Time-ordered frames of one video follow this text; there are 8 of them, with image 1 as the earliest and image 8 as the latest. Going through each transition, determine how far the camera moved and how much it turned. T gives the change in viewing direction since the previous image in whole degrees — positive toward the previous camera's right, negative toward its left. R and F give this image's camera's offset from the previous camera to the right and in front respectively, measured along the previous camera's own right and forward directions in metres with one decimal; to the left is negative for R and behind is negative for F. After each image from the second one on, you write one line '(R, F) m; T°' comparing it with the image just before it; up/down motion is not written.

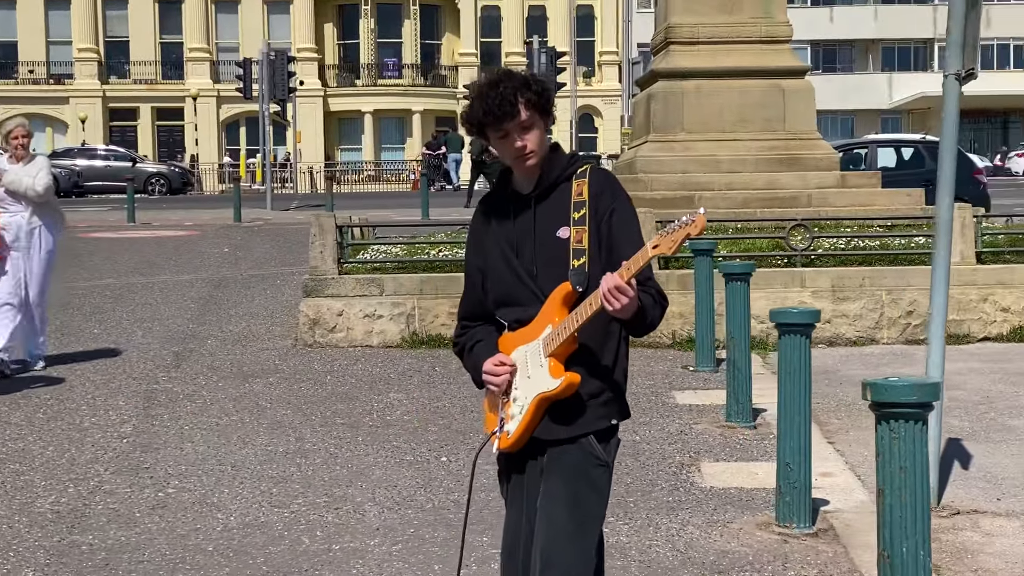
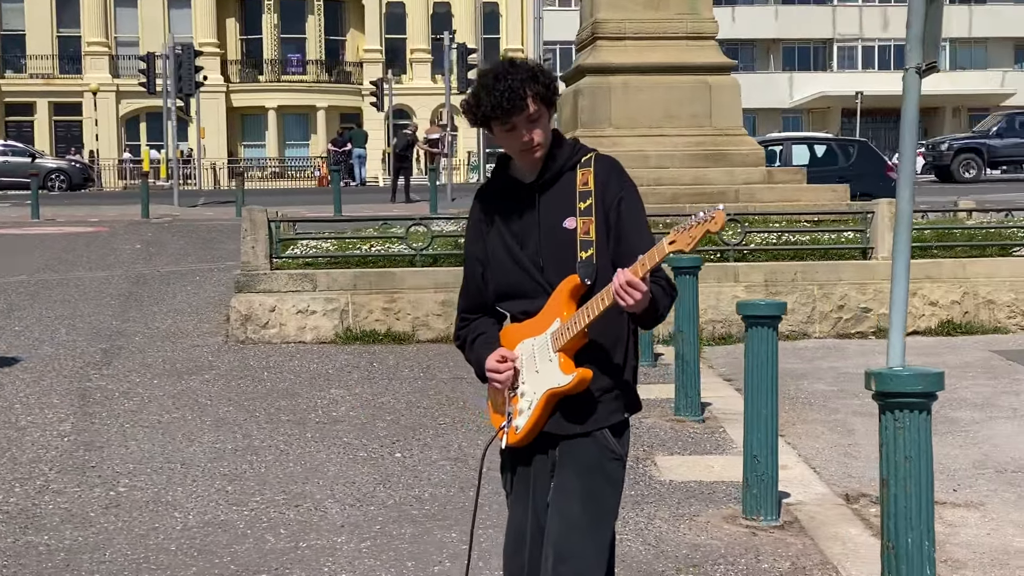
(-0.2, +0.1) m; +4°
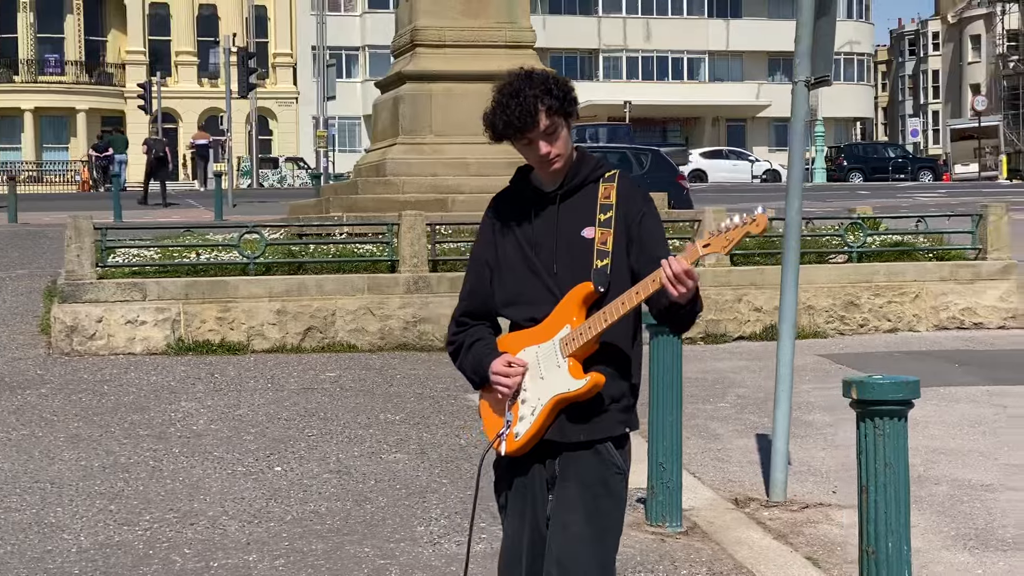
(-0.5, +0.1) m; +9°
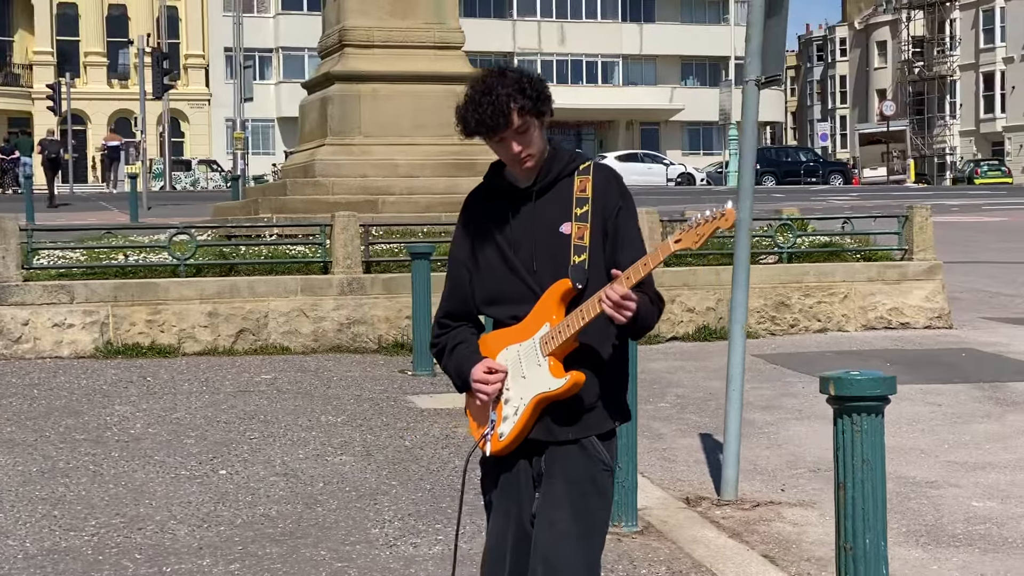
(-0.2, 0.0) m; +3°
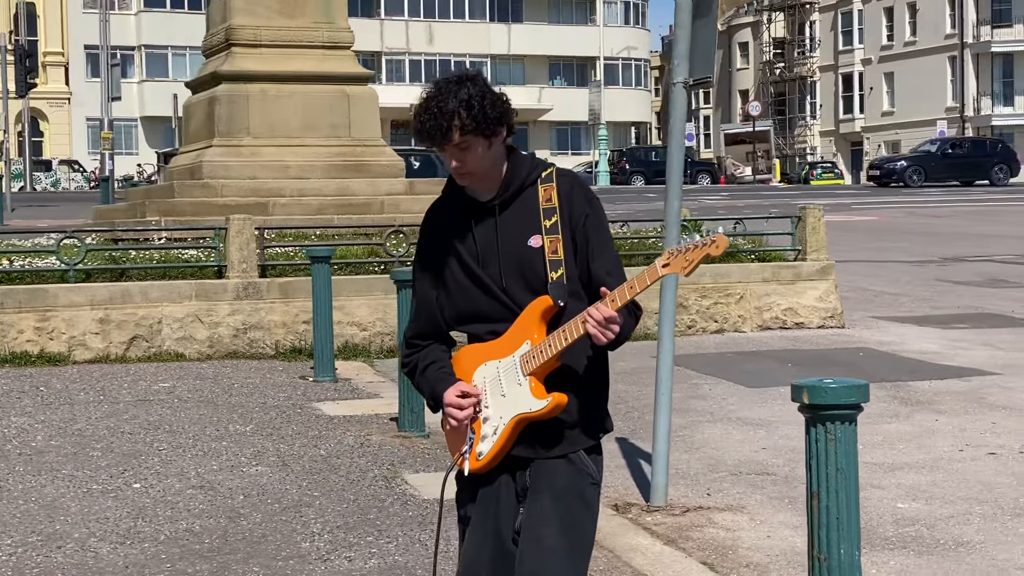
(-0.2, +0.1) m; +5°
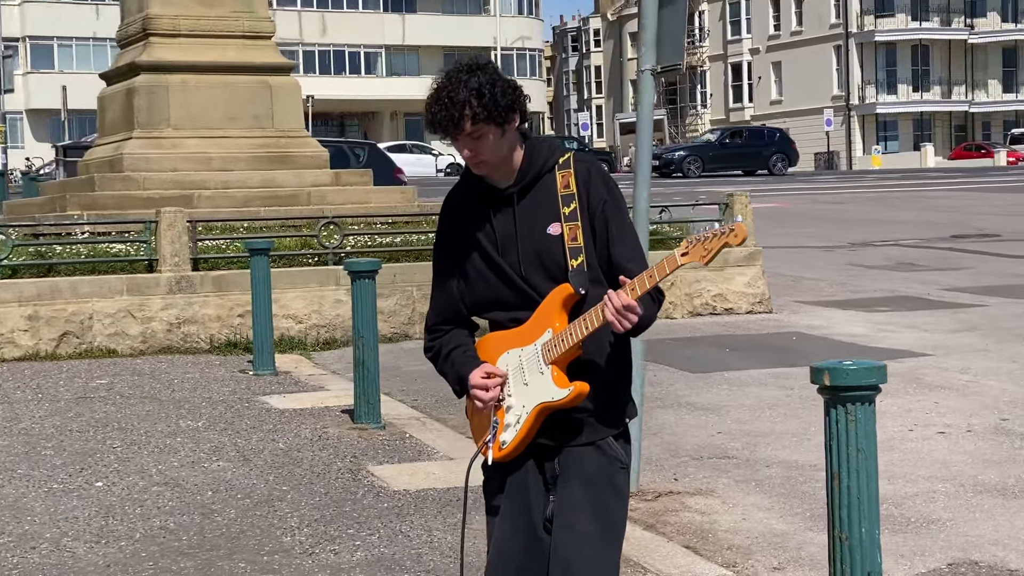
(-0.3, 0.0) m; +4°
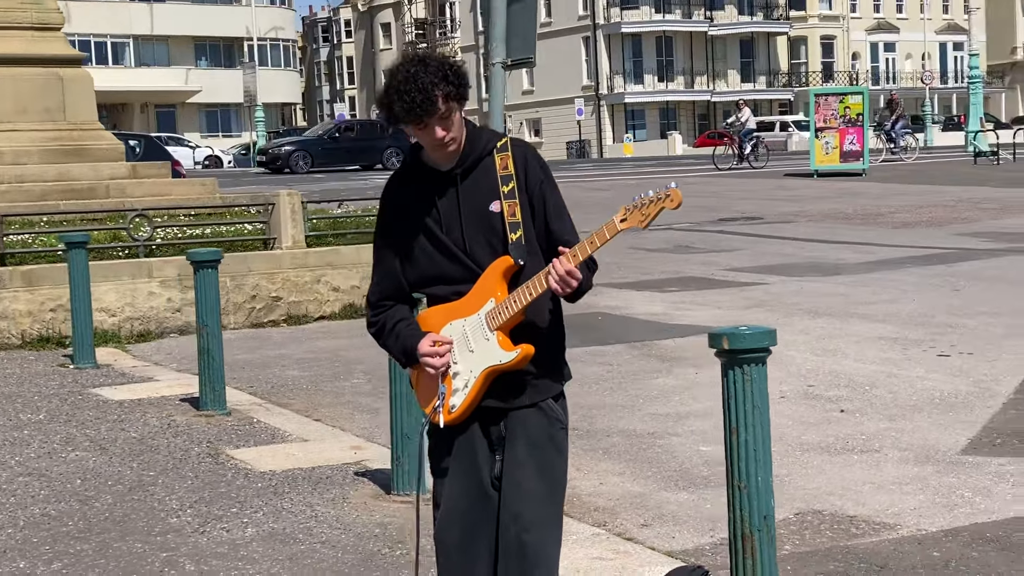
(-0.5, -0.3) m; +9°
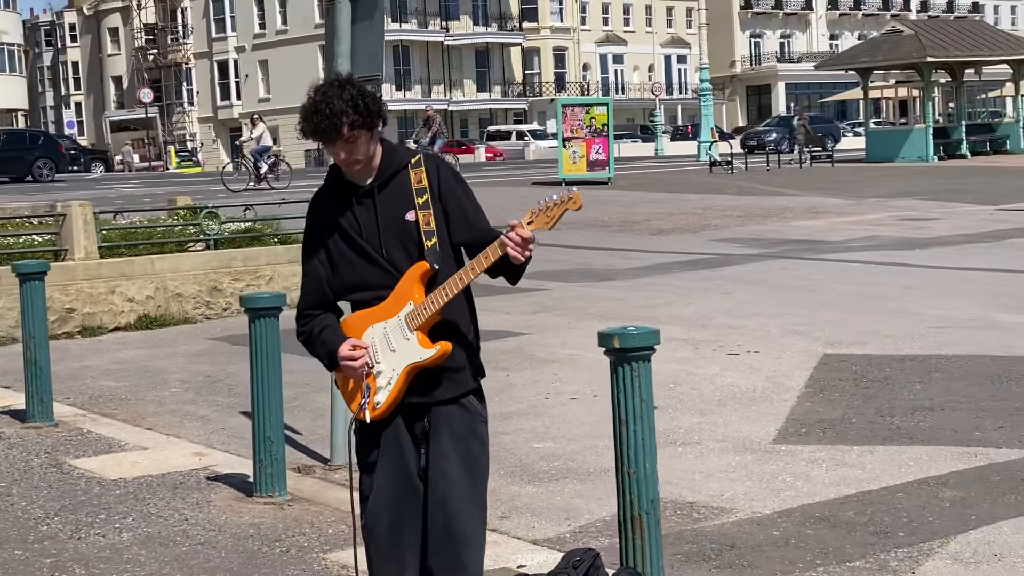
(-0.5, -0.3) m; +10°
